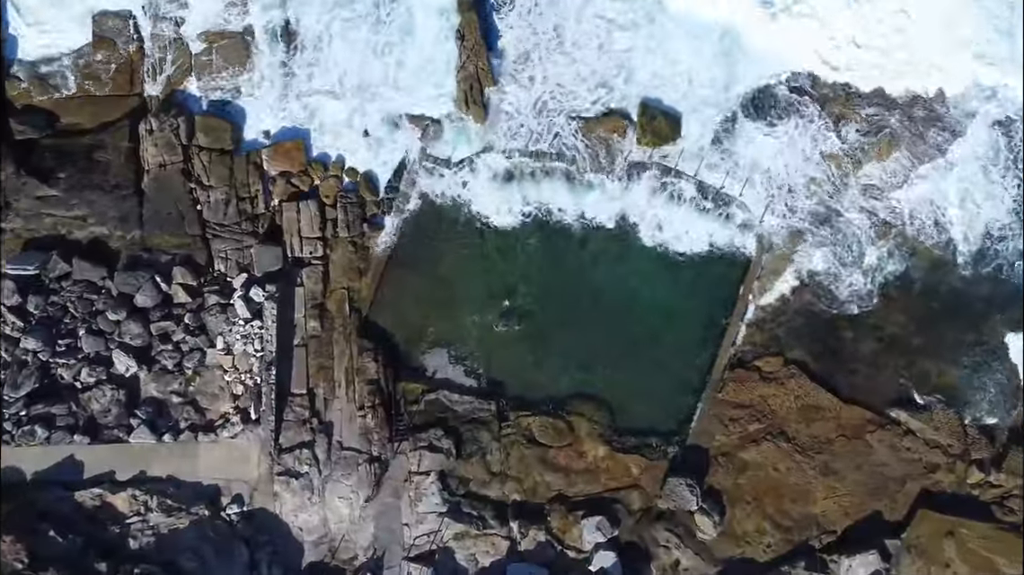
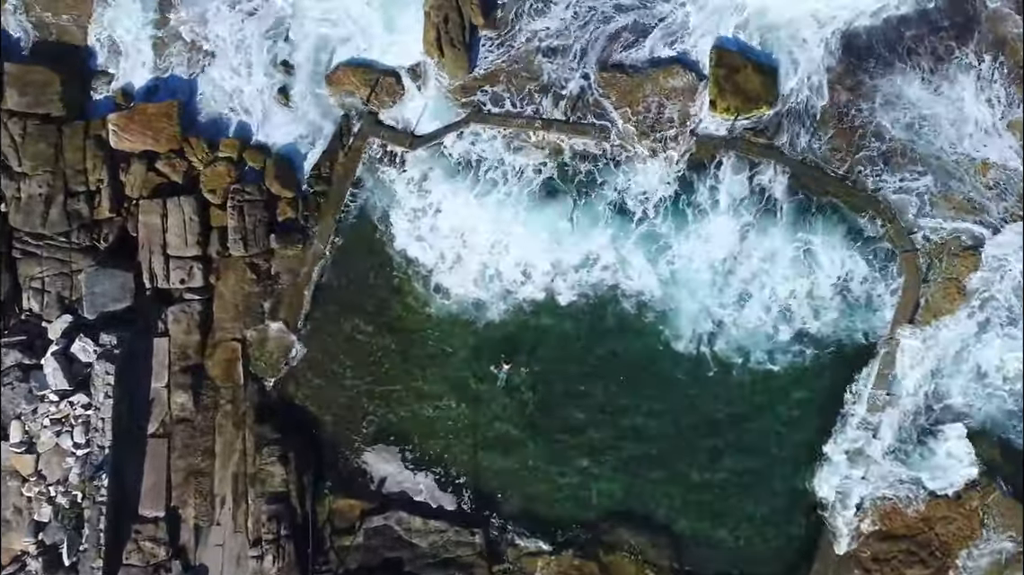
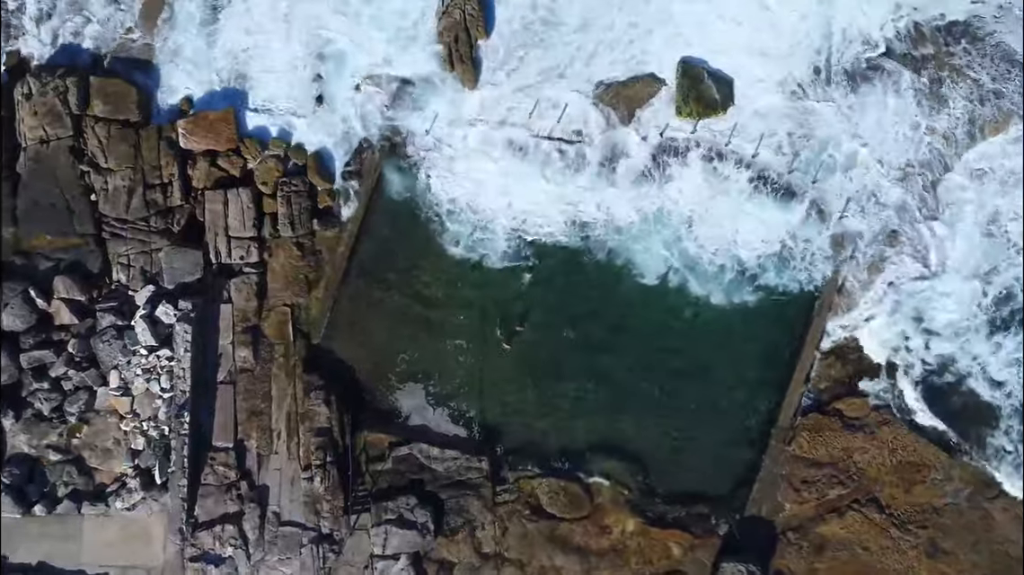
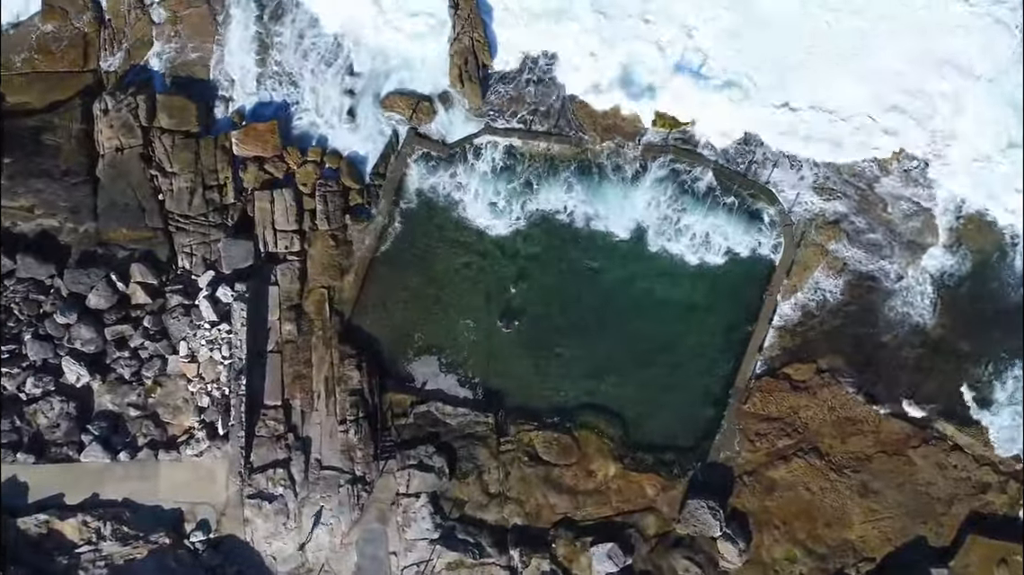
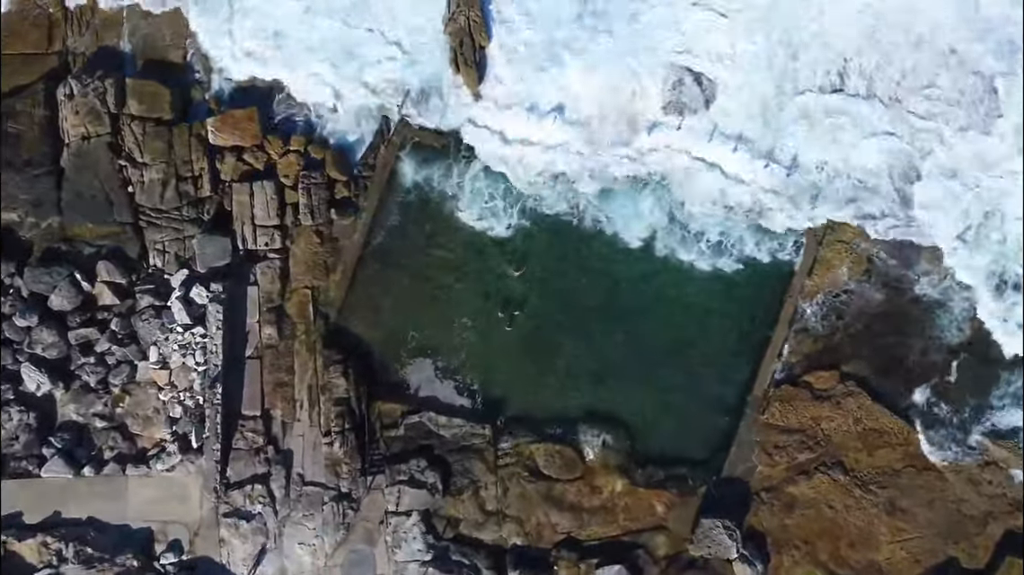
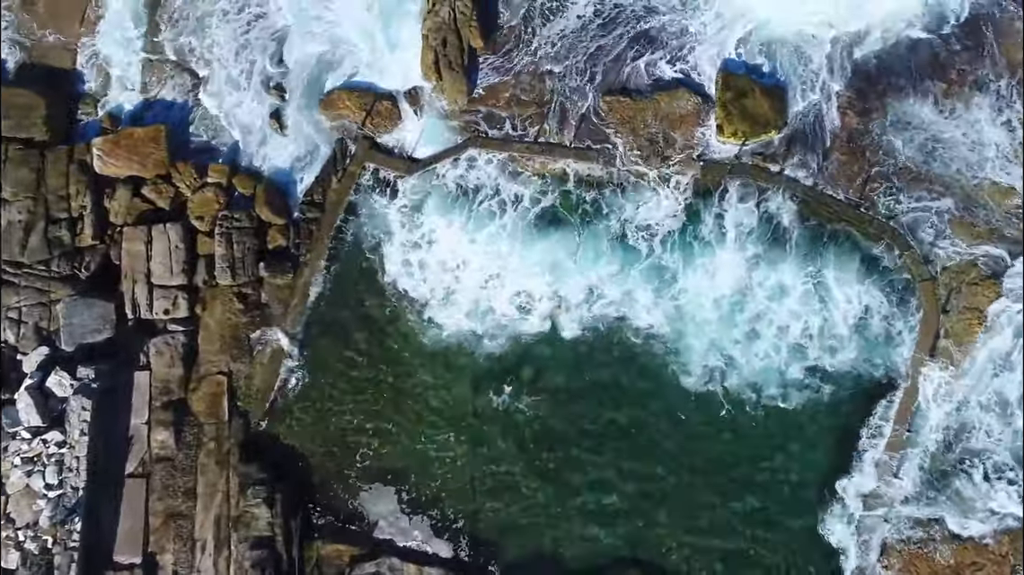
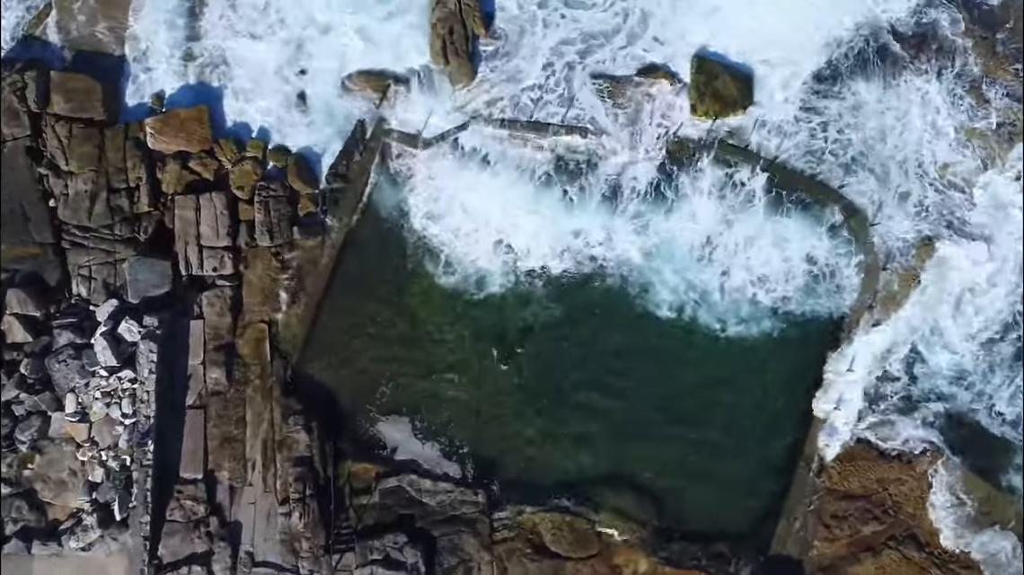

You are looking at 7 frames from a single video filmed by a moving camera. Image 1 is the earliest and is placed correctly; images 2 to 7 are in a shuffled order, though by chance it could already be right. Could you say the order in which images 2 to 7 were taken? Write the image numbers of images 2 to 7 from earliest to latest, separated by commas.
4, 5, 3, 7, 2, 6
